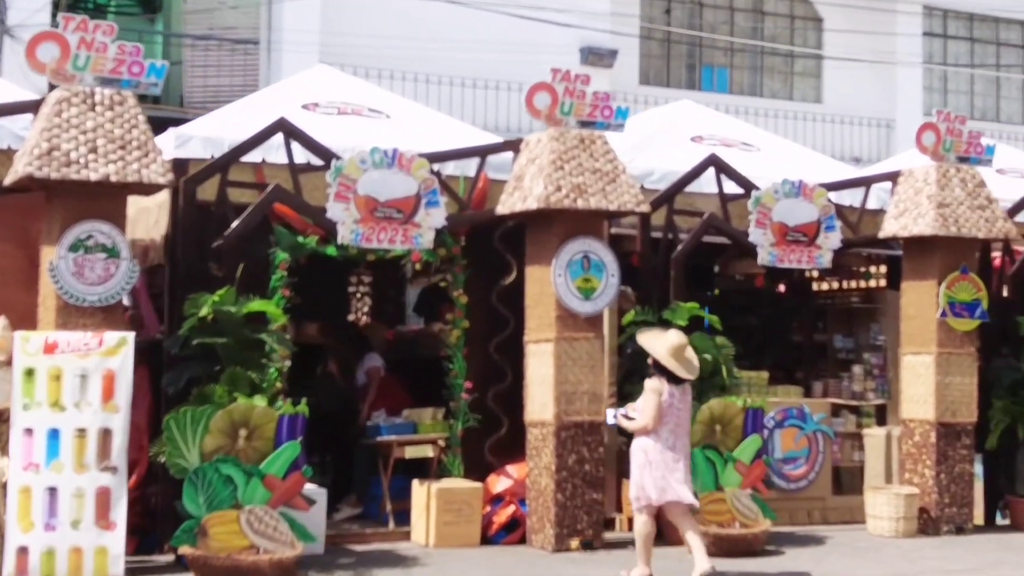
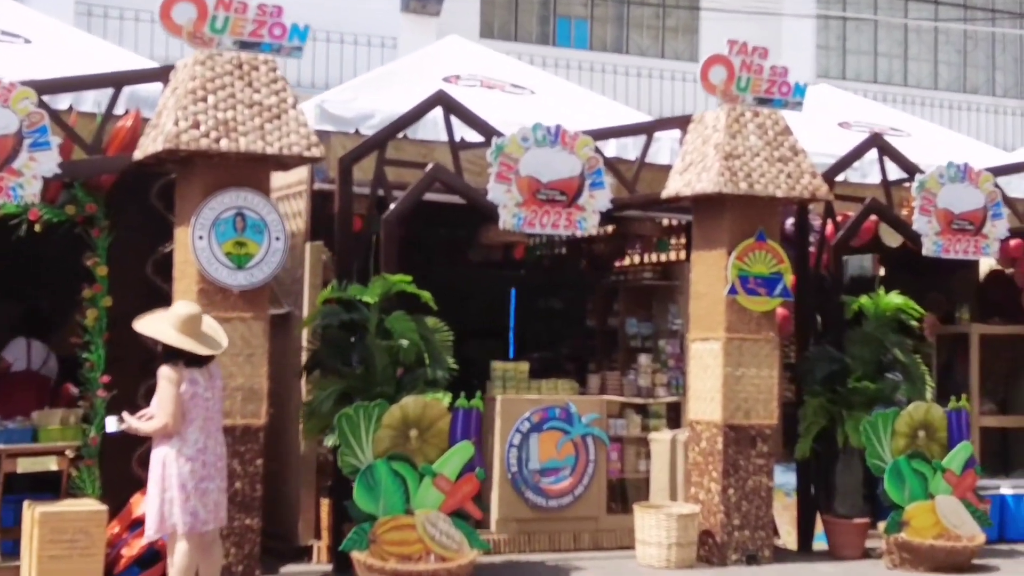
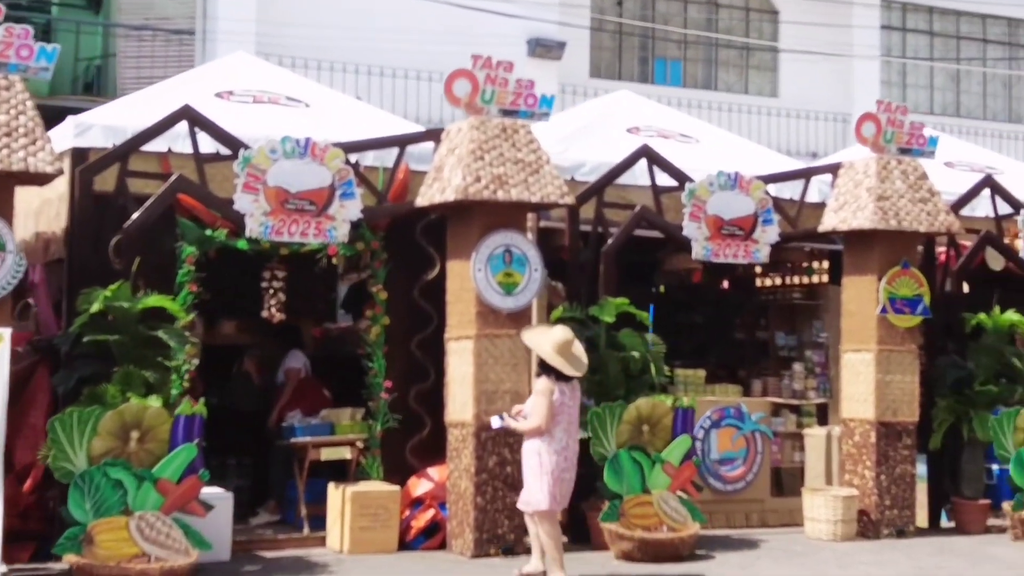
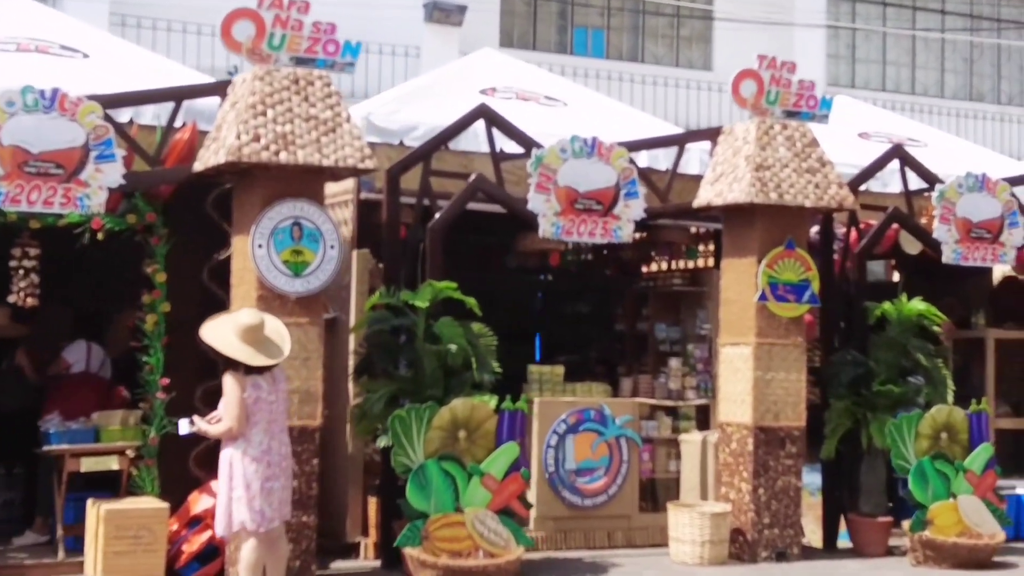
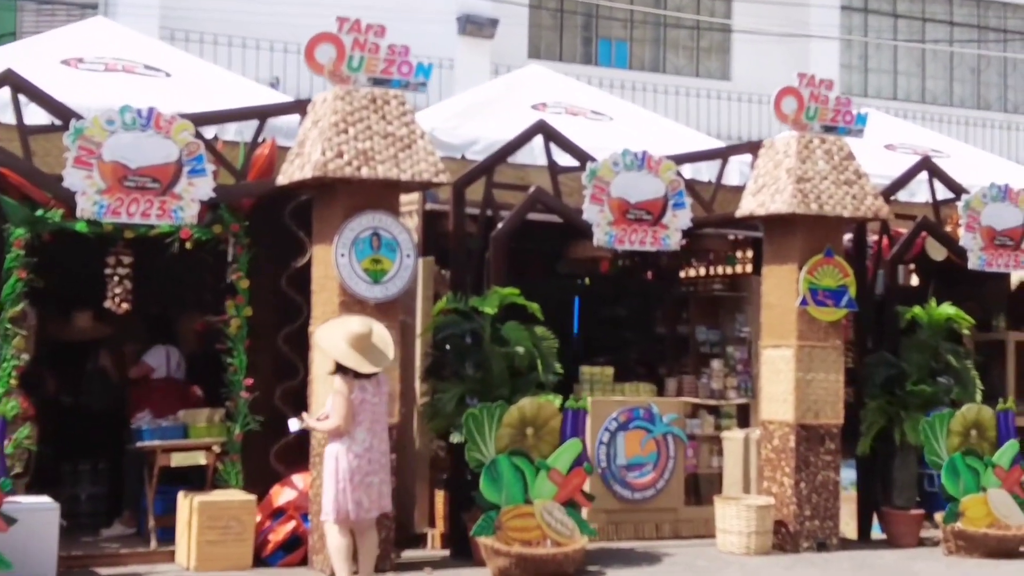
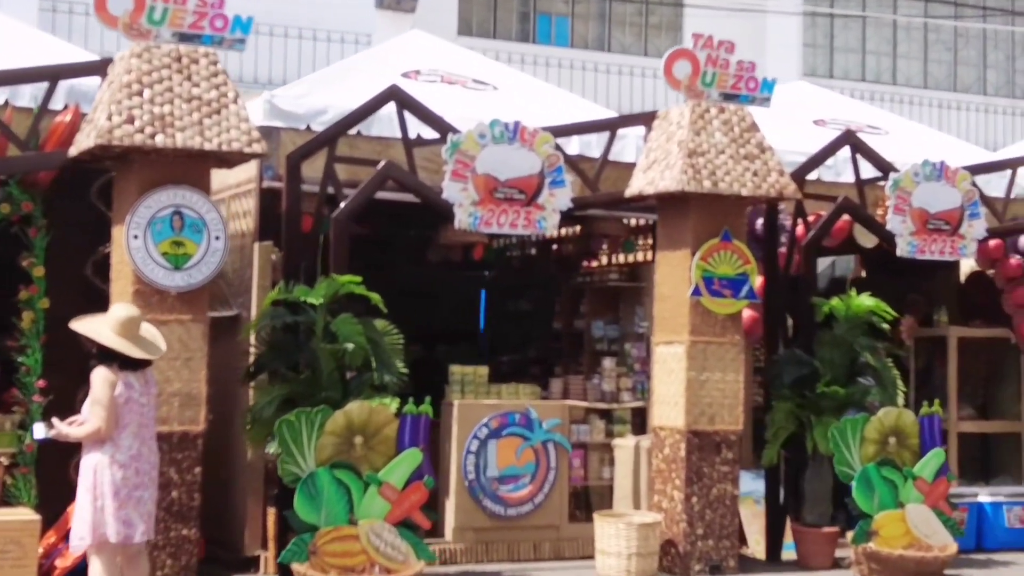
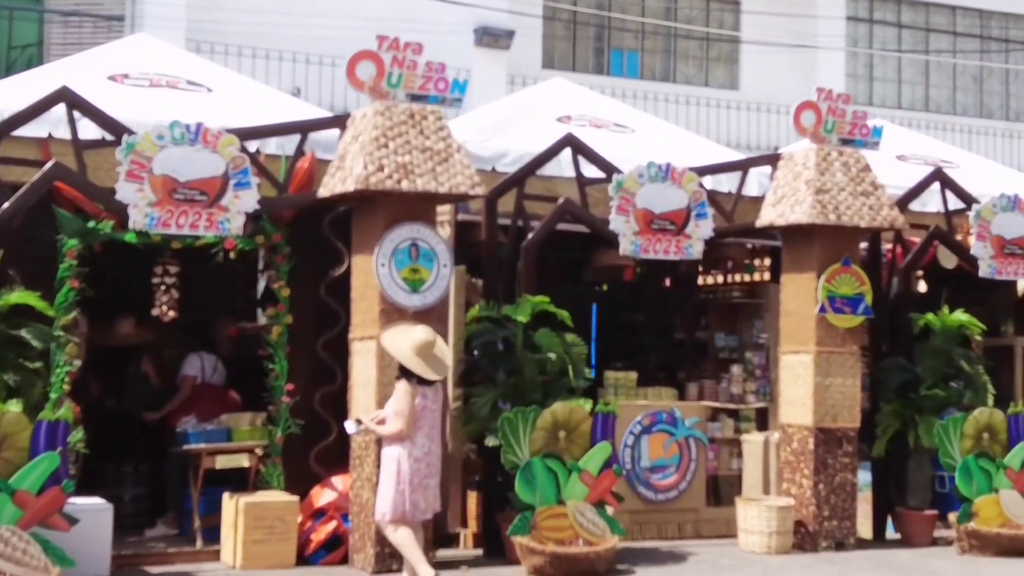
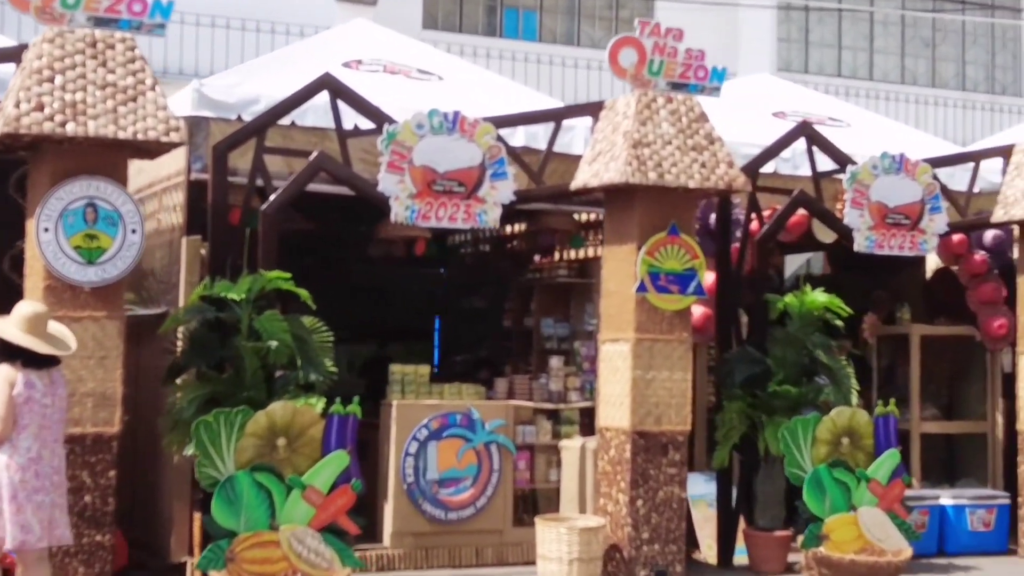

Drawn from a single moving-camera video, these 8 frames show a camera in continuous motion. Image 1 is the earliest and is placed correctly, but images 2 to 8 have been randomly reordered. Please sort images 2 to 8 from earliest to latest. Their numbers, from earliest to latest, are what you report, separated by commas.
3, 7, 5, 4, 2, 6, 8
